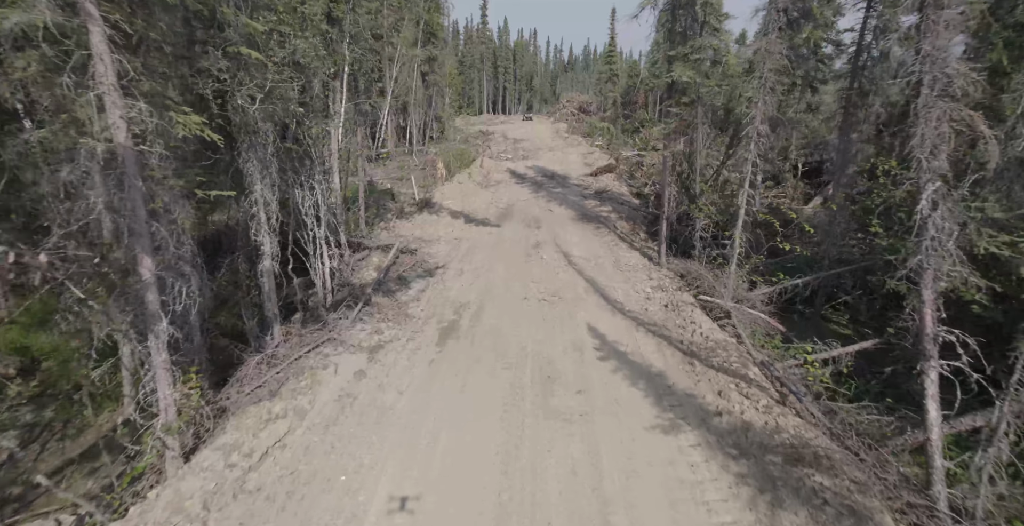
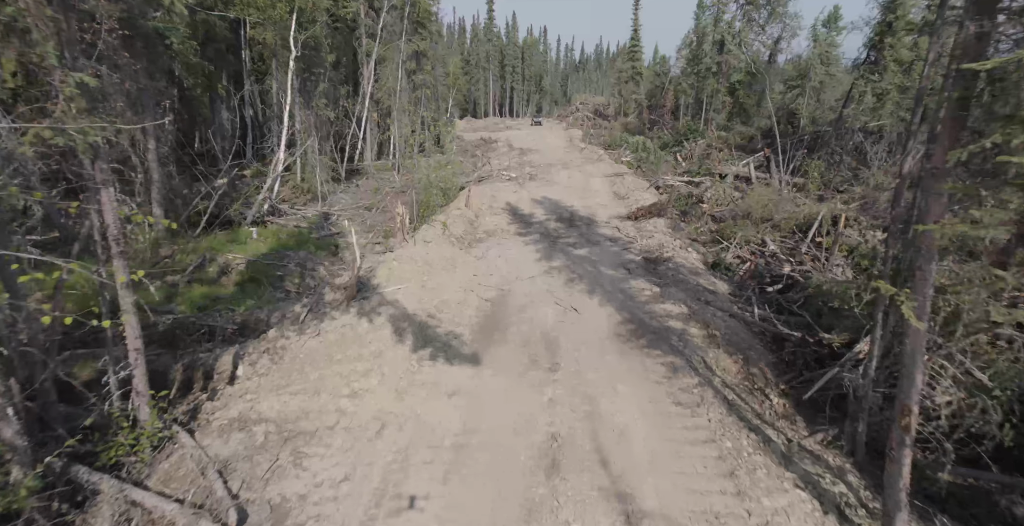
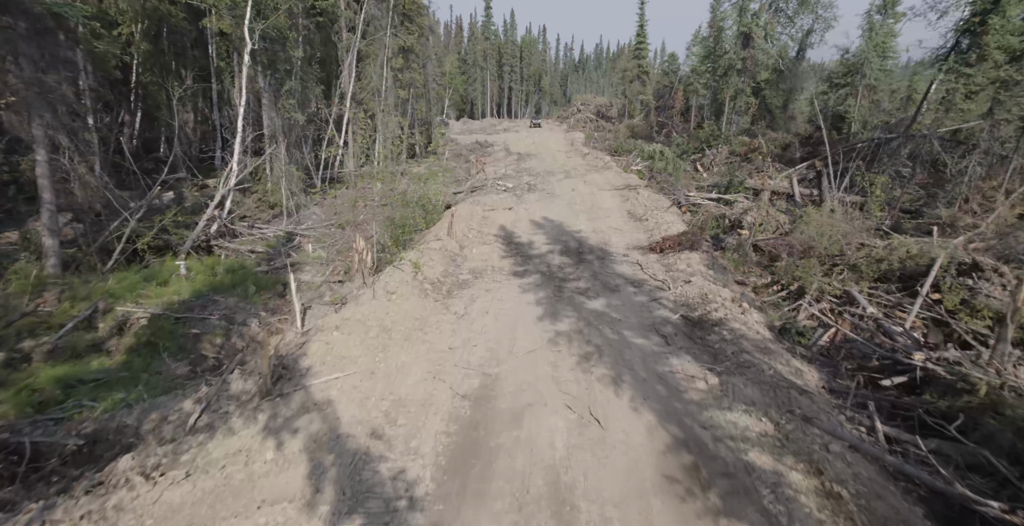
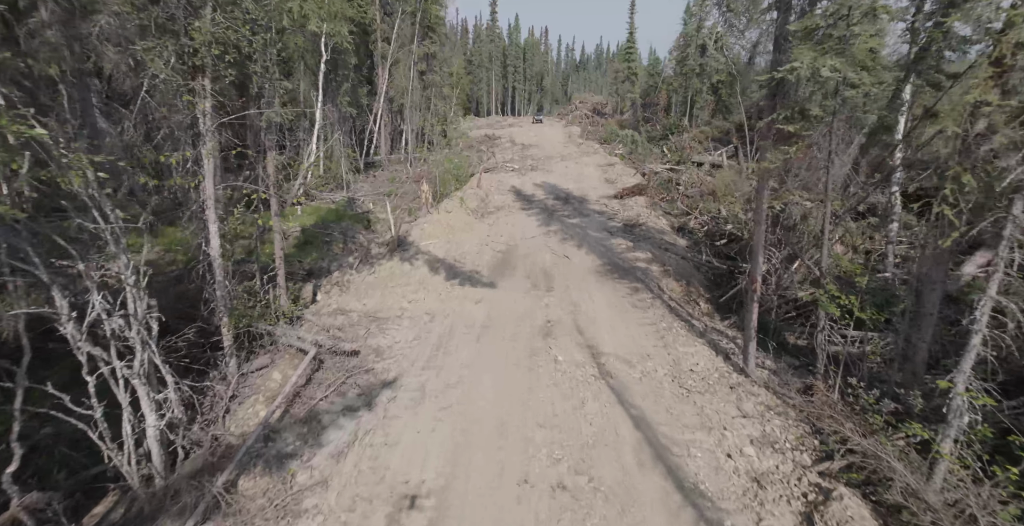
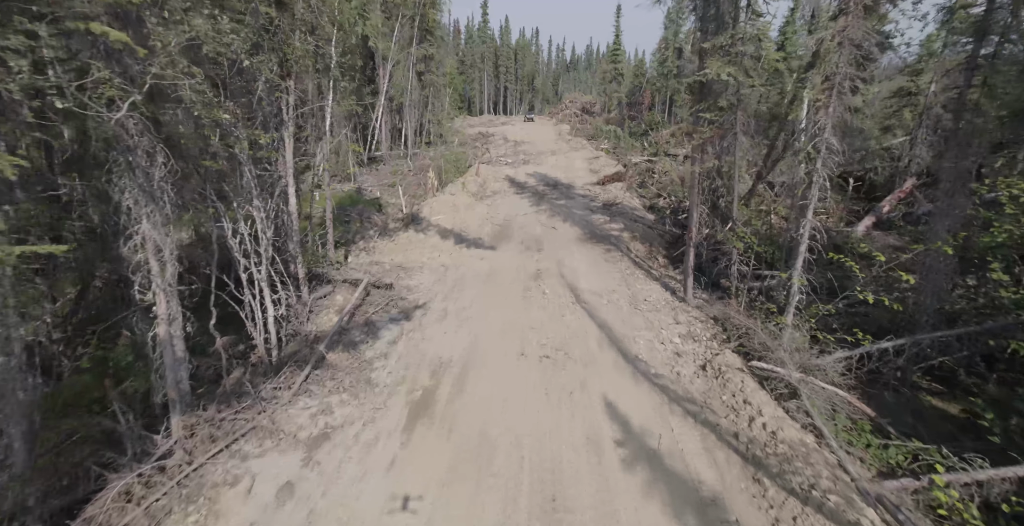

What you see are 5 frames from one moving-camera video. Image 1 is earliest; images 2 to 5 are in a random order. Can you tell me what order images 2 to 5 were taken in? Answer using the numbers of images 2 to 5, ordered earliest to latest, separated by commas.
5, 4, 2, 3
